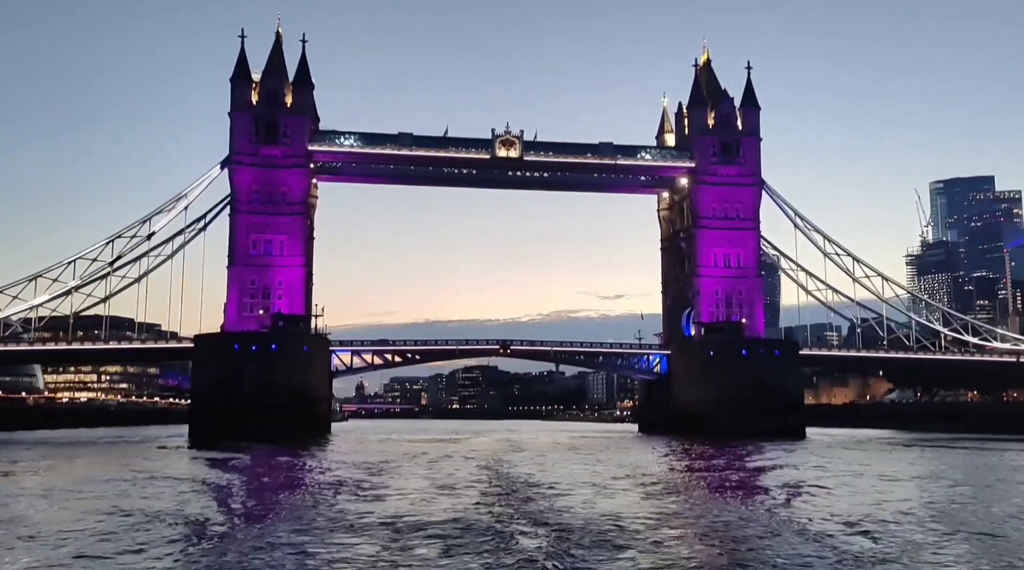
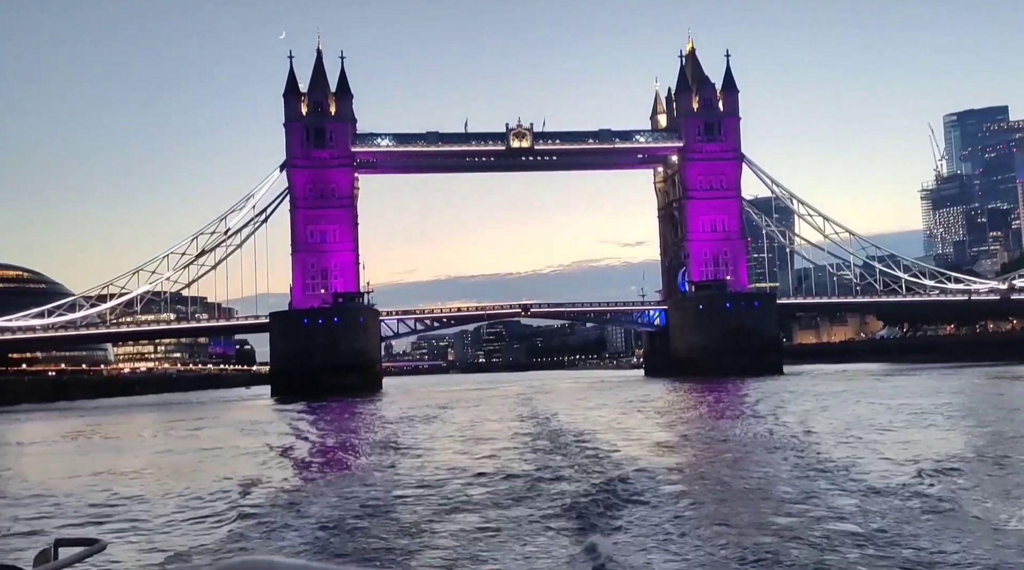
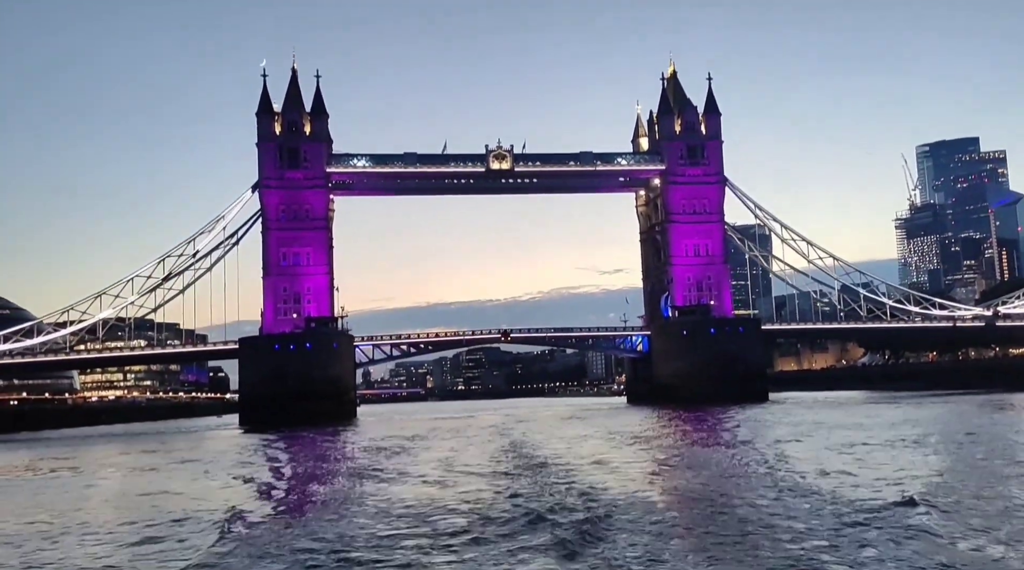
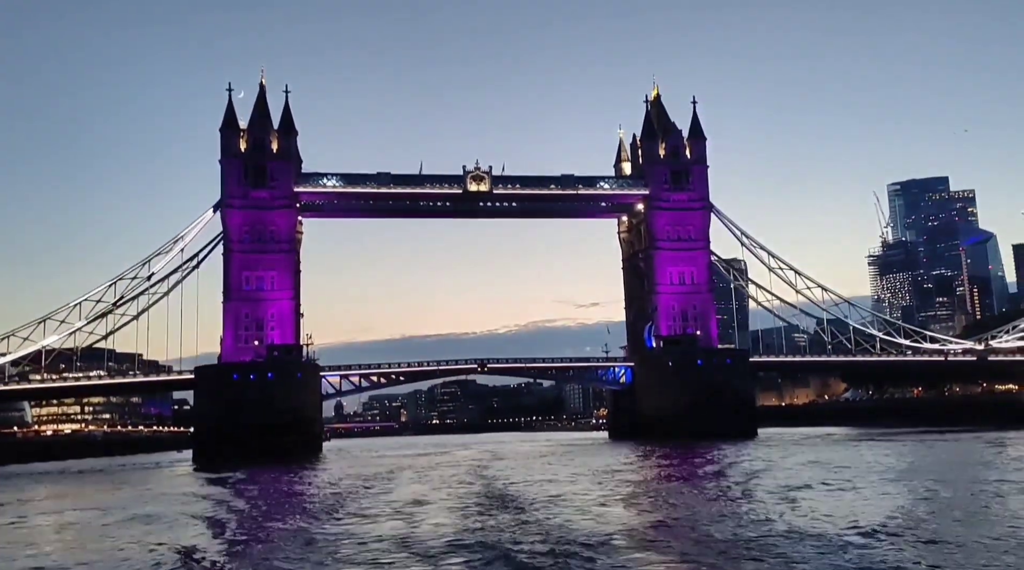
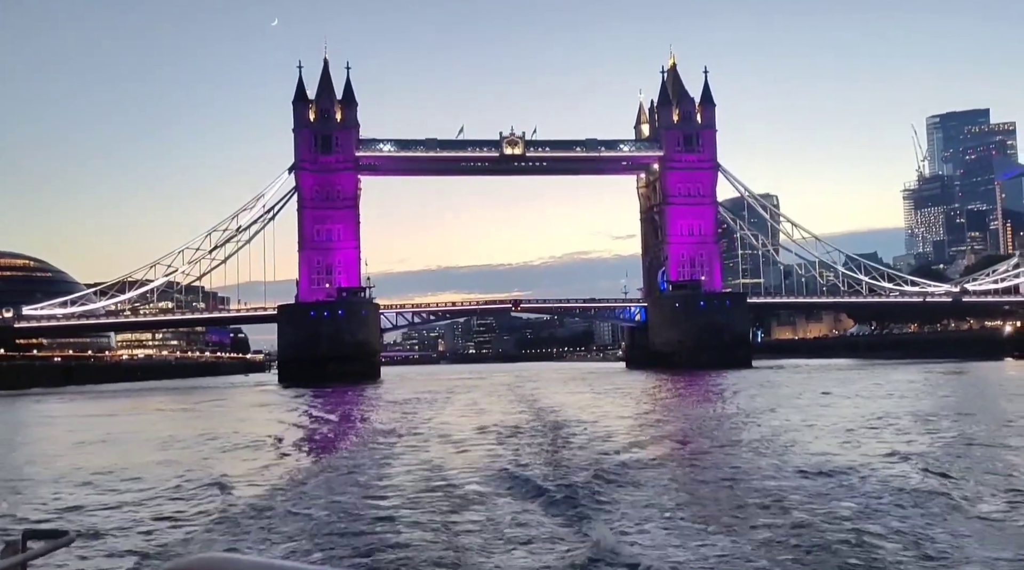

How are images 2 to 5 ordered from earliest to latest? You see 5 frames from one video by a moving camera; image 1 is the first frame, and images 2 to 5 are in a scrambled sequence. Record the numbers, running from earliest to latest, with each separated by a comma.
4, 3, 2, 5
